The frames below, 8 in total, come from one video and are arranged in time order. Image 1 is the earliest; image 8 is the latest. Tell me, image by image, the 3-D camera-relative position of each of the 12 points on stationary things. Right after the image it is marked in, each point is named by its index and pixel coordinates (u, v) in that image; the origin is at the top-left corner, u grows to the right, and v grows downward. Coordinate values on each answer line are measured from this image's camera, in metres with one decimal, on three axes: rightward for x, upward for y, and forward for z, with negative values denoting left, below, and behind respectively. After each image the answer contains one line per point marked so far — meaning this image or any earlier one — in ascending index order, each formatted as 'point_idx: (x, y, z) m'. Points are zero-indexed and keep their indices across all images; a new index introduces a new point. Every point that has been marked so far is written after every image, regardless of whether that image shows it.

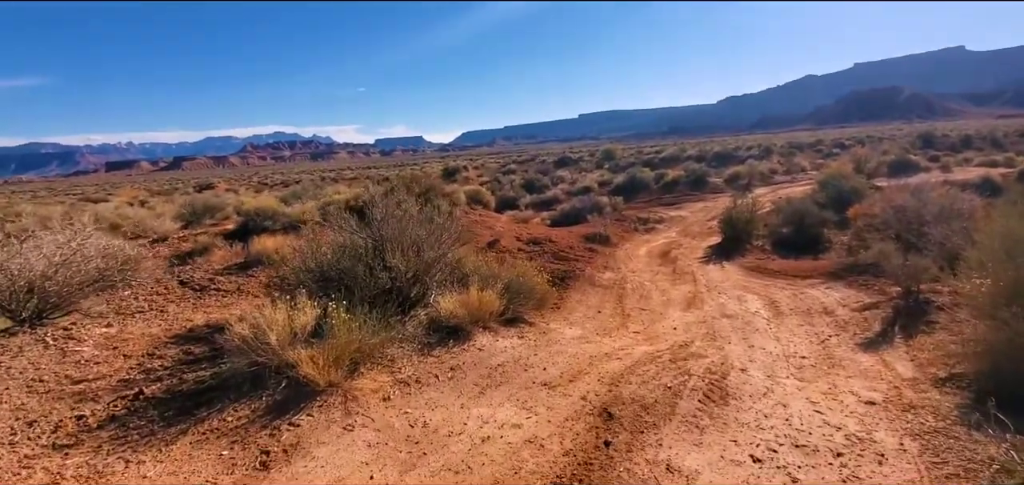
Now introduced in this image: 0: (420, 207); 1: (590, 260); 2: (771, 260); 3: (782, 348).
0: (-1.9, +0.7, +9.8) m
1: (+3.1, -0.6, +19.1) m
2: (+9.2, -0.5, +17.5) m
3: (+5.3, -2.0, +9.6) m
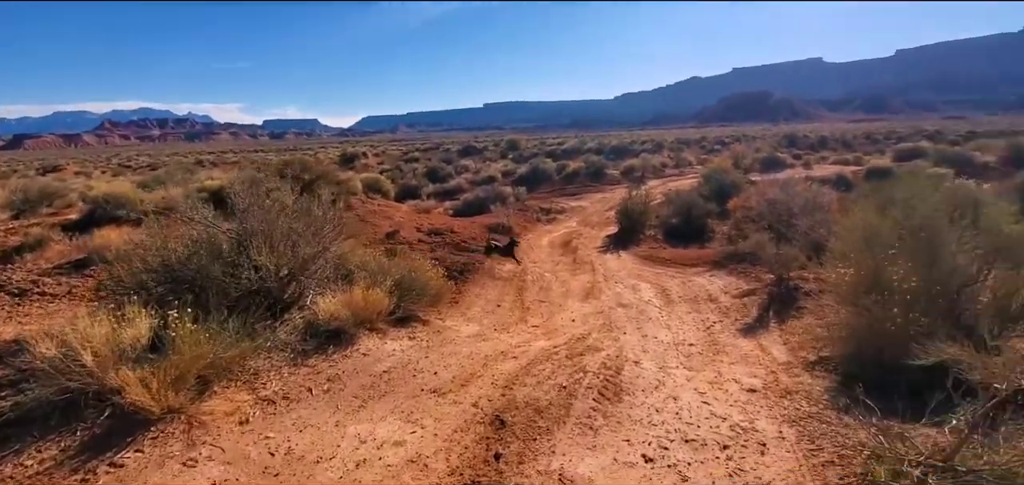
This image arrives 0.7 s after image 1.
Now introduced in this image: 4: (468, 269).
0: (-3.9, +0.8, +8.7) m
1: (-0.7, -0.2, +18.7) m
2: (+5.6, -0.2, +18.4) m
3: (+3.2, -1.9, +9.9) m
4: (-1.3, -0.8, +14.2) m
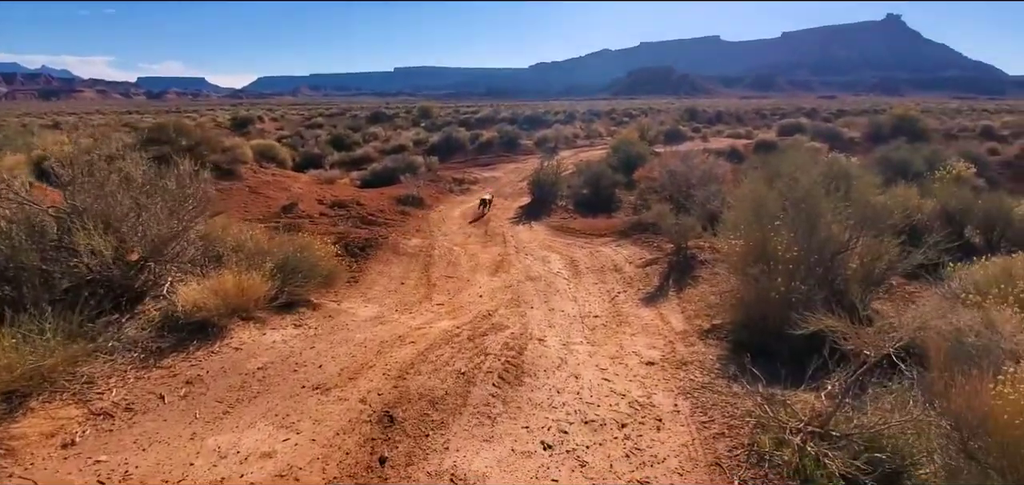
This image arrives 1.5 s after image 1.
0: (-5.5, +1.2, +7.4) m
1: (-4.0, +0.7, +17.8) m
2: (+2.2, +0.9, +18.6) m
3: (+1.3, -1.3, +9.9) m
4: (-3.8, -0.1, +13.3) m
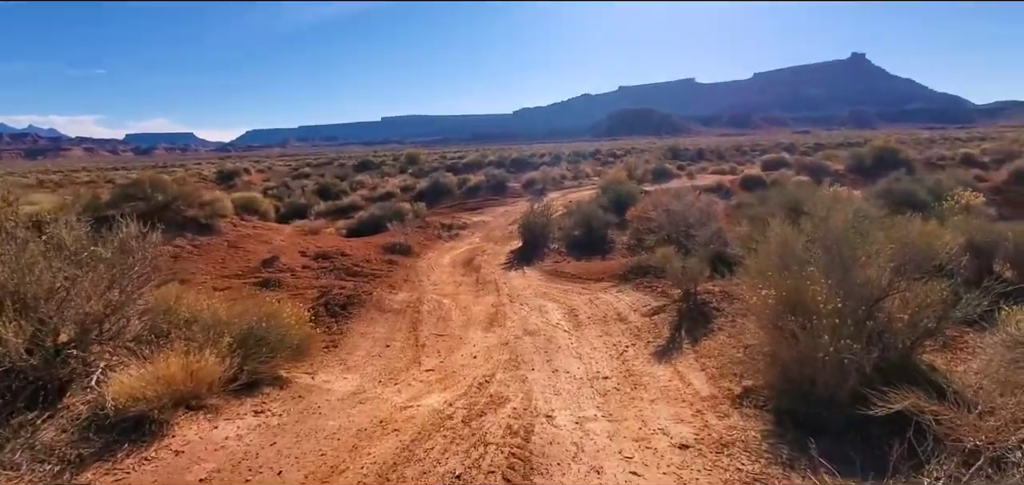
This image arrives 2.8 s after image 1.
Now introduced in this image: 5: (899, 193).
0: (-5.6, +0.2, +6.4) m
1: (-4.3, -1.1, +16.8) m
2: (+2.0, -0.7, +17.7) m
3: (+1.3, -2.3, +8.8) m
4: (-4.0, -1.5, +12.2) m
5: (+11.8, +1.5, +14.8) m
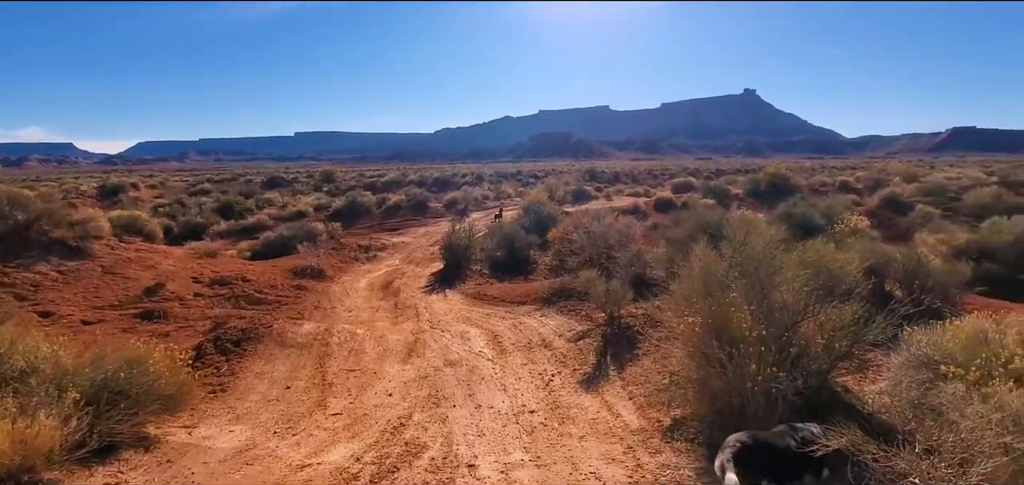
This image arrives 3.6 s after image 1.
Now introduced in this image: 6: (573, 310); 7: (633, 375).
0: (-6.5, -0.2, +4.8) m
1: (-6.8, -1.8, +15.3) m
2: (-0.8, -1.5, +17.1) m
3: (0.0, -2.7, +8.2) m
4: (-5.8, -2.1, +10.8) m
5: (+9.3, +0.8, +16.0) m
6: (+1.6, -1.8, +12.8) m
7: (+2.2, -2.4, +8.8) m
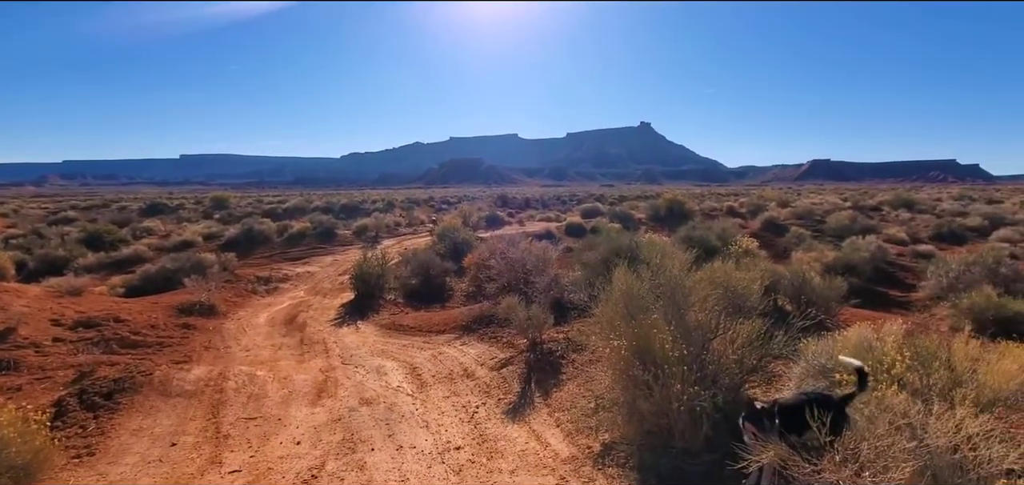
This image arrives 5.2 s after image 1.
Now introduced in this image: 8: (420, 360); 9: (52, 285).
0: (-7.0, -0.5, +3.4) m
1: (-9.2, -2.8, +13.5) m
2: (-3.6, -2.4, +16.4) m
3: (-1.2, -3.1, +7.8) m
4: (-7.4, -2.8, +9.3) m
5: (+6.5, +0.1, +17.2) m
6: (-0.5, -2.4, +12.6) m
7: (+0.8, -2.8, +8.7) m
8: (-2.2, -2.8, +11.6) m
9: (-18.0, -1.7, +19.2) m
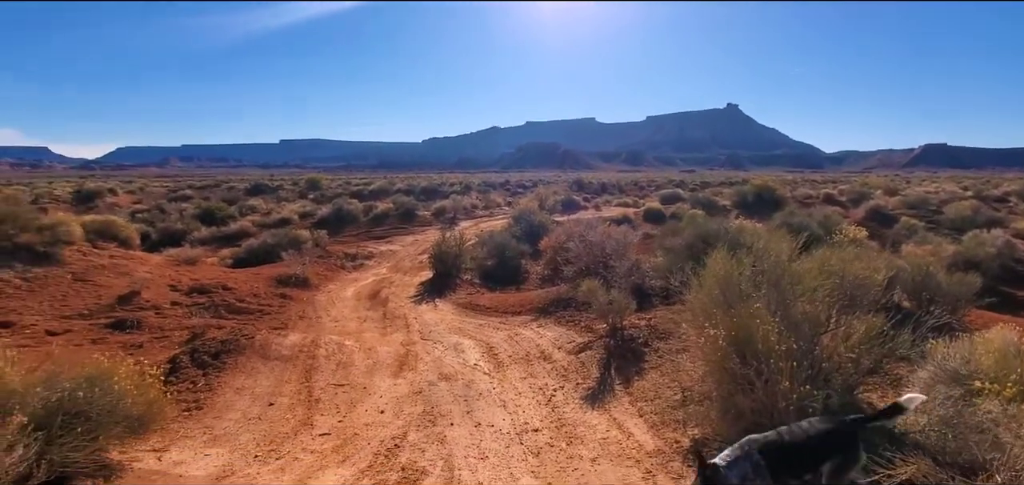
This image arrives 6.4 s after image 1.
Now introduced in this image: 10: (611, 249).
0: (-6.3, -0.2, +4.2) m
1: (-7.0, -2.0, +14.6) m
2: (-1.0, -1.8, +16.6) m
3: (0.0, -2.8, +7.7) m
4: (-5.8, -2.2, +10.1) m
5: (+9.1, +0.5, +15.7) m
6: (+1.5, -2.0, +12.4) m
7: (+2.2, -2.5, +8.3) m
8: (-0.3, -2.3, +11.6) m
9: (-14.9, -0.6, +21.4) m
10: (+3.4, -0.2, +16.8) m
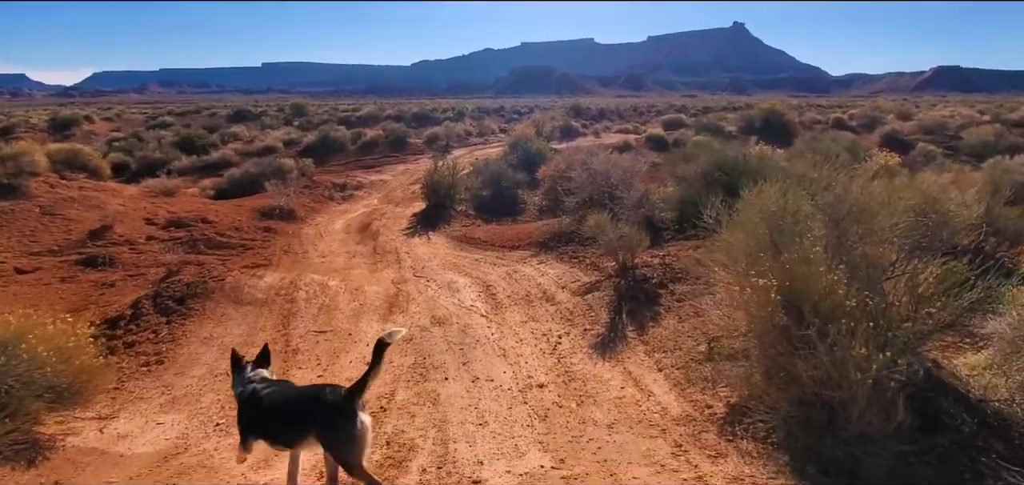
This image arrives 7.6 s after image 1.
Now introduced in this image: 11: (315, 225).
0: (-6.3, +0.2, +2.9) m
1: (-7.0, -0.1, +13.4) m
2: (-1.1, +0.4, +15.5) m
3: (0.0, -1.8, +6.8) m
4: (-5.8, -1.0, +9.1) m
5: (+9.1, +2.6, +14.4) m
6: (+1.5, -0.4, +11.3) m
7: (+2.2, -1.5, +7.4) m
8: (-0.4, -0.8, +10.6) m
9: (-15.0, +2.3, +20.0) m
10: (+3.3, +2.1, +15.5) m
11: (-6.5, +0.5, +16.3) m
